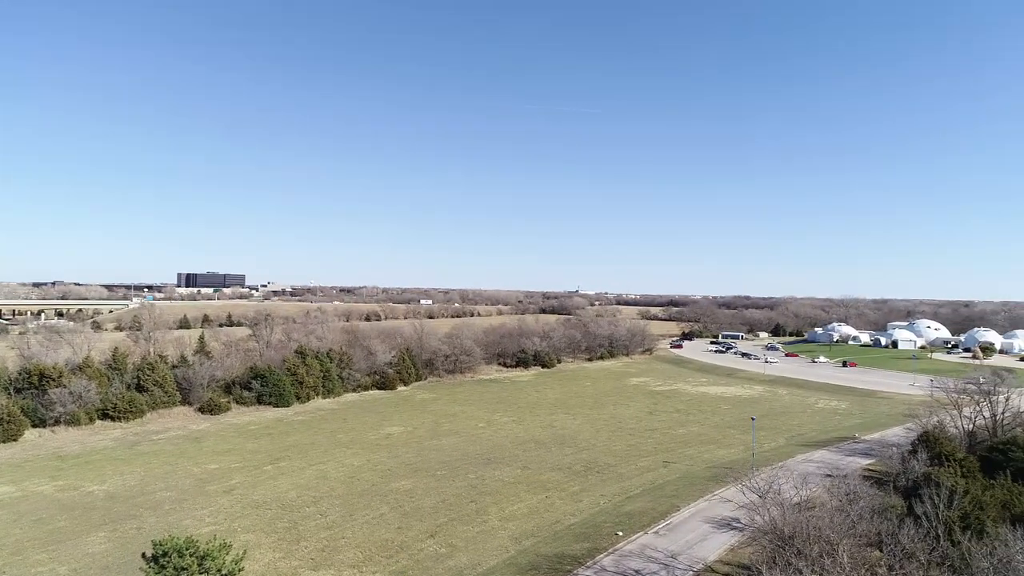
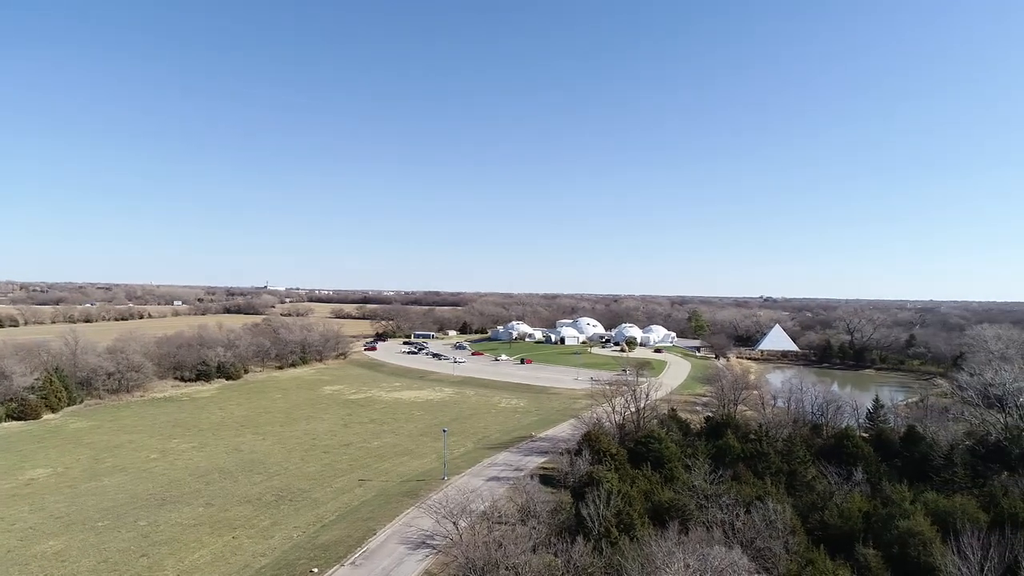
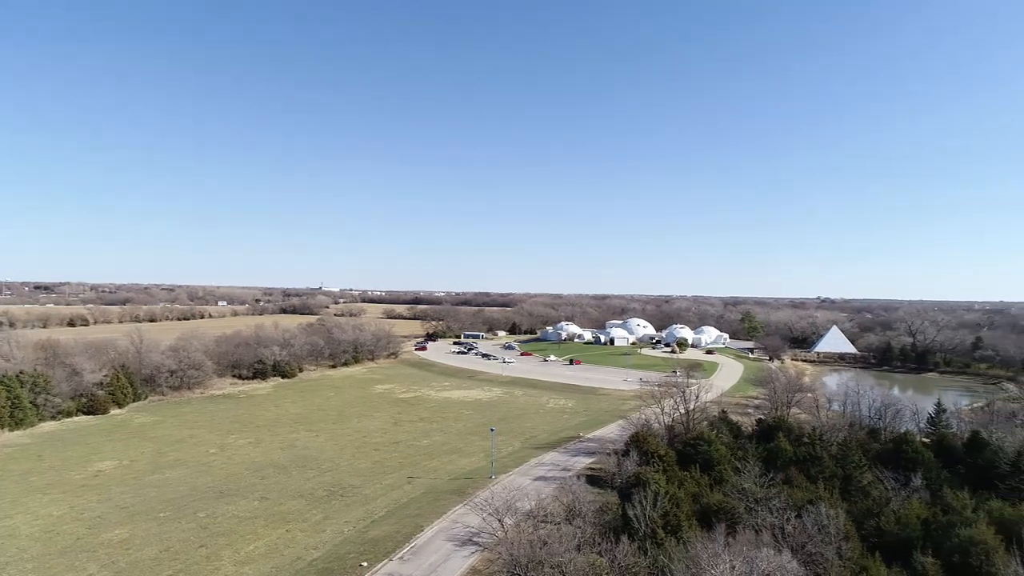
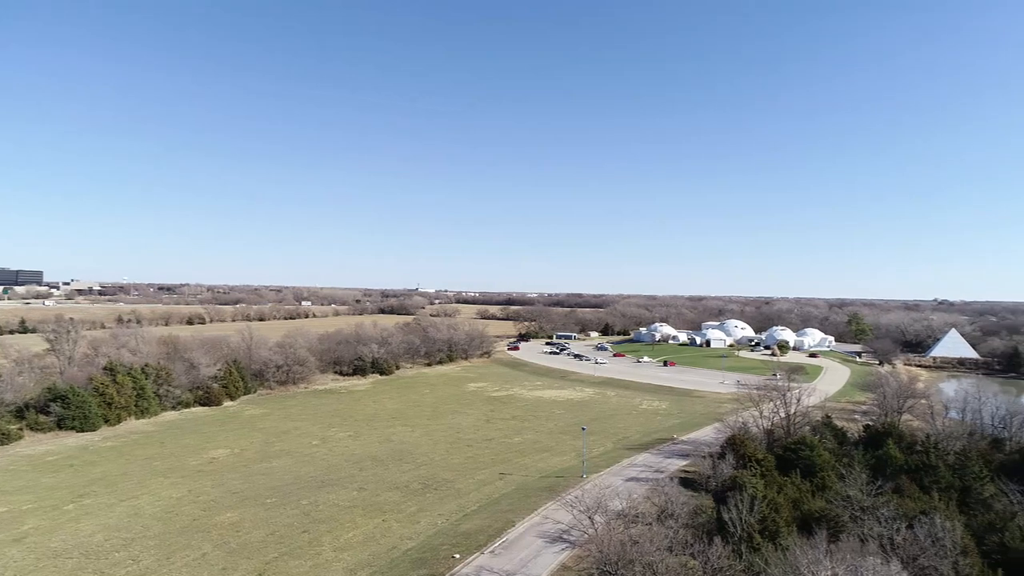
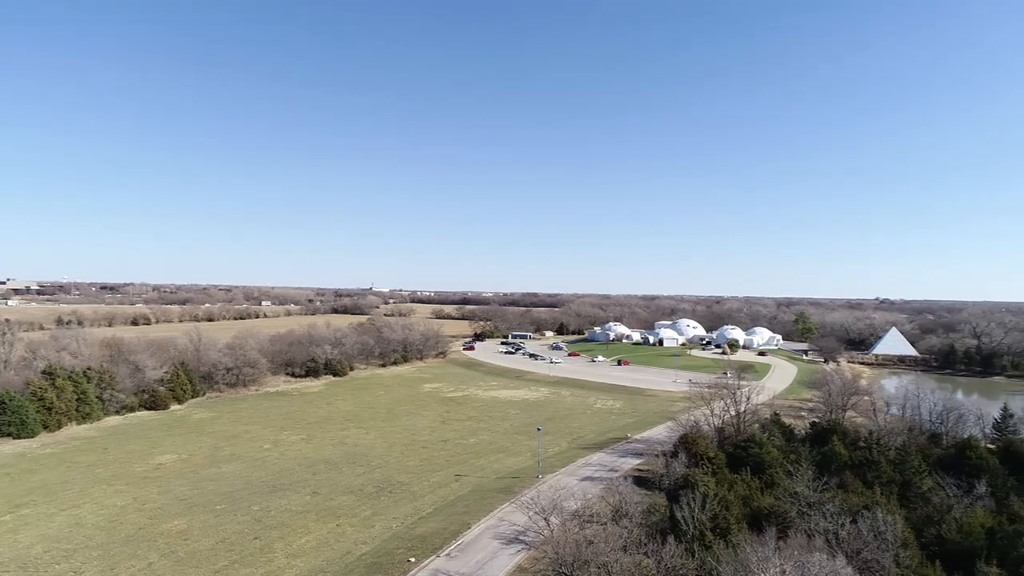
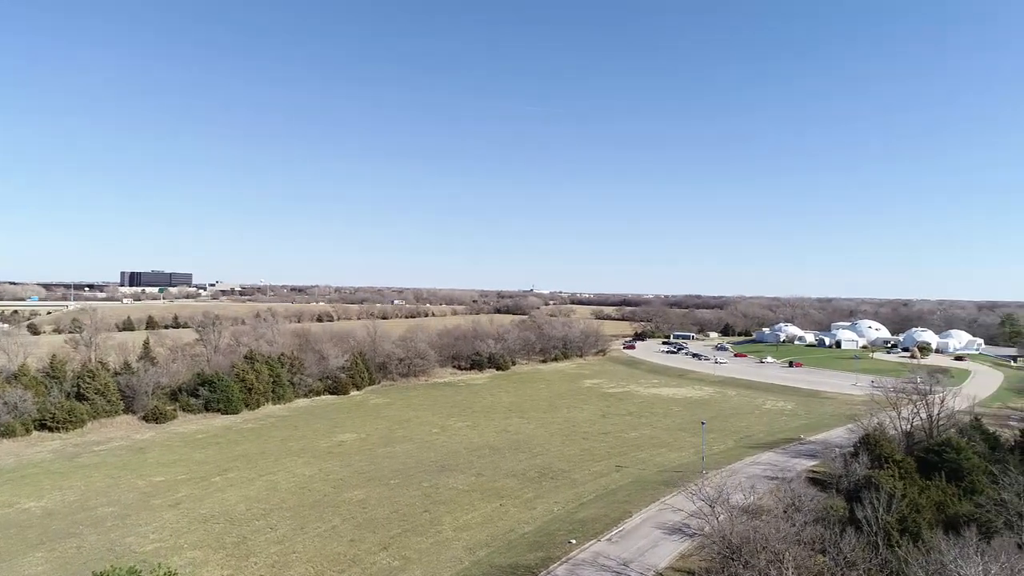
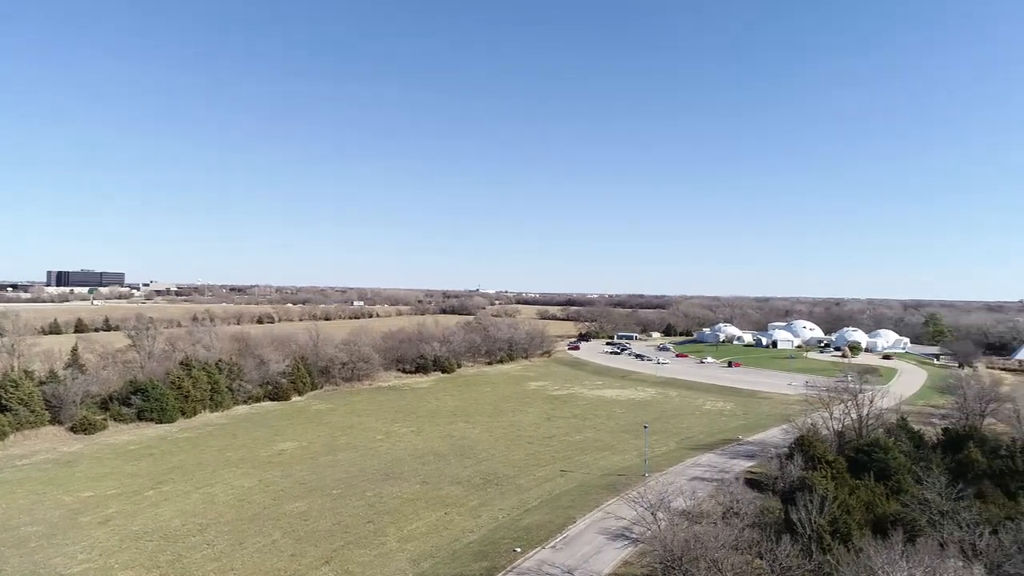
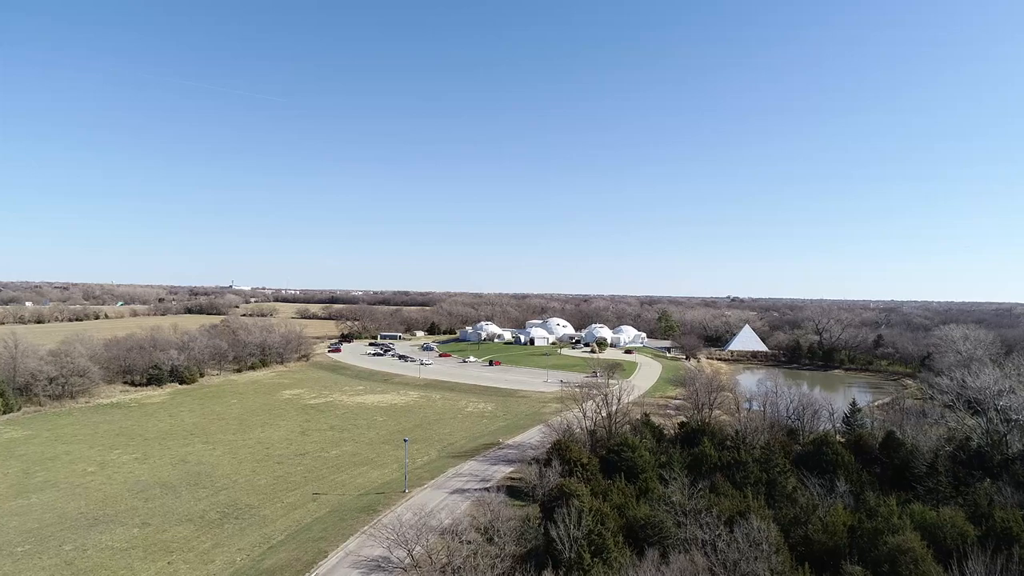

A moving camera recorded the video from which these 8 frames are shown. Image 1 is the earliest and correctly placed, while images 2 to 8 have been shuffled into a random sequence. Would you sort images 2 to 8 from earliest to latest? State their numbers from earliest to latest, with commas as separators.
6, 7, 4, 5, 3, 2, 8
